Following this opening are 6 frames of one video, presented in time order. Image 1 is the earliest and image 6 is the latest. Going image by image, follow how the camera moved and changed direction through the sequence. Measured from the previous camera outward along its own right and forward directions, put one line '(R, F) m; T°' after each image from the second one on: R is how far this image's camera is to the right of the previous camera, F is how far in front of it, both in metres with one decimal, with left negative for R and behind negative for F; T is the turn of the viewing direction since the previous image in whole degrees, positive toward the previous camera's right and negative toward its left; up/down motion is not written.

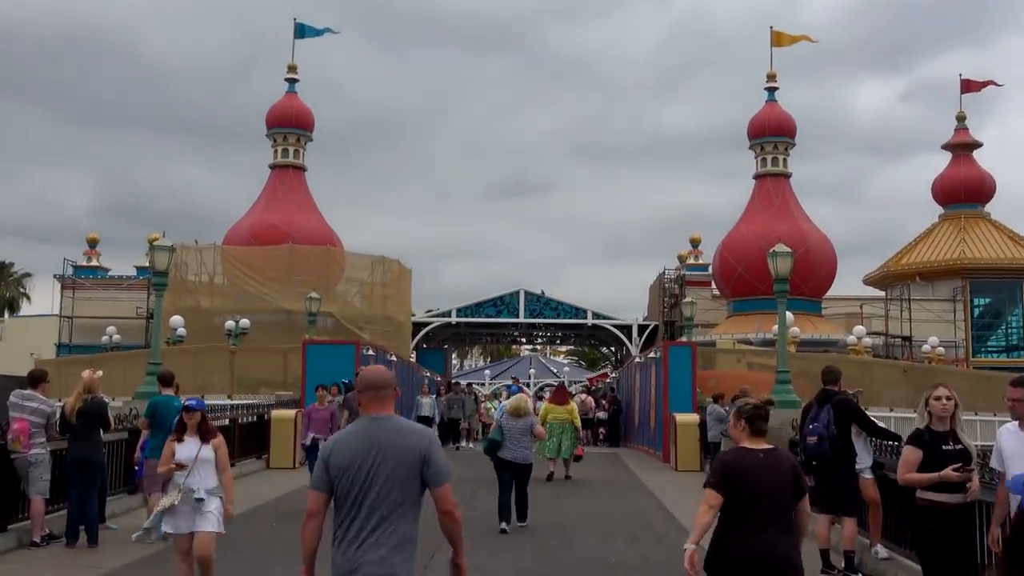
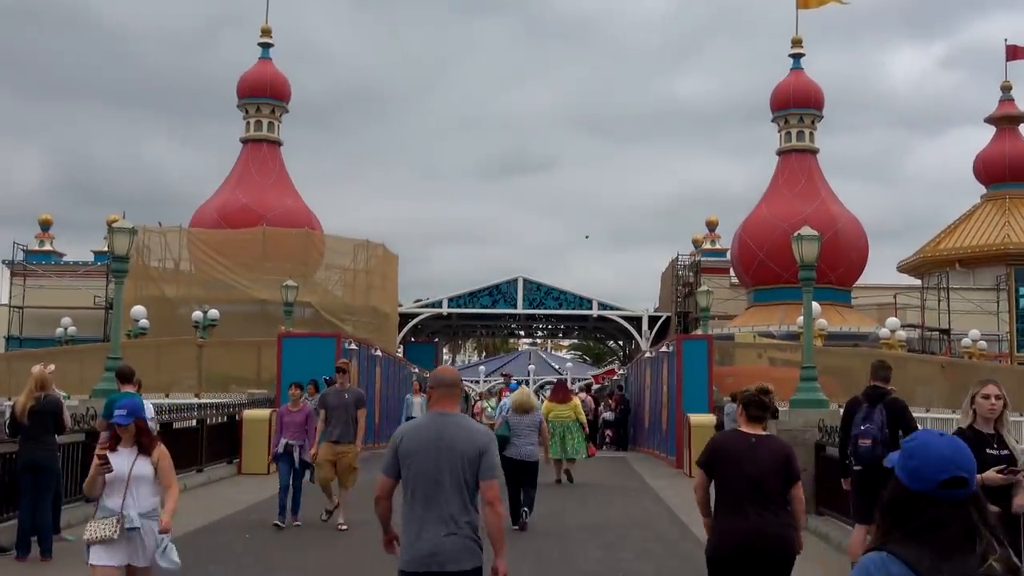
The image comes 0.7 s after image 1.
(+0.2, +2.4) m; 0°
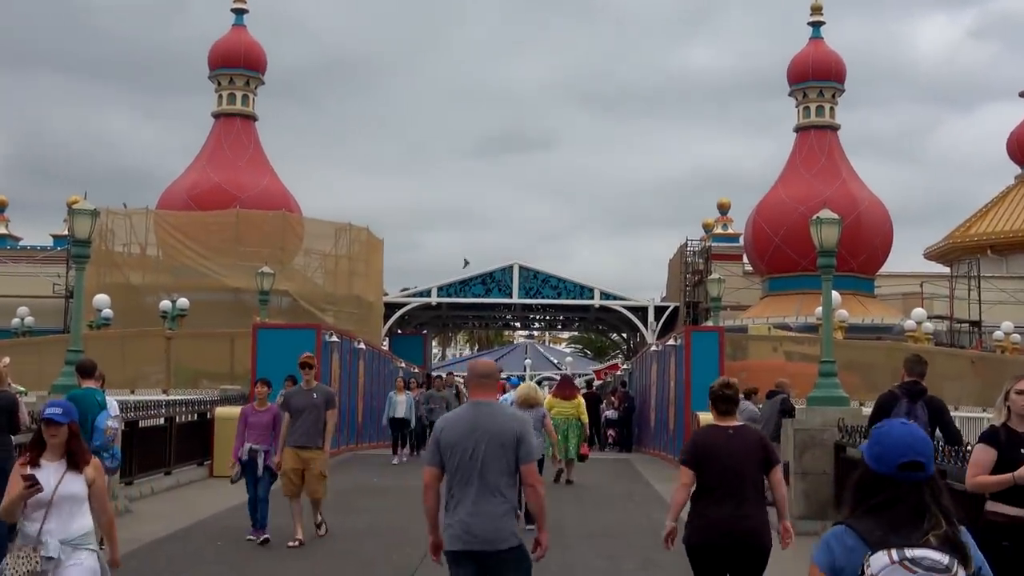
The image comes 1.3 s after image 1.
(+0.1, +1.8) m; 0°
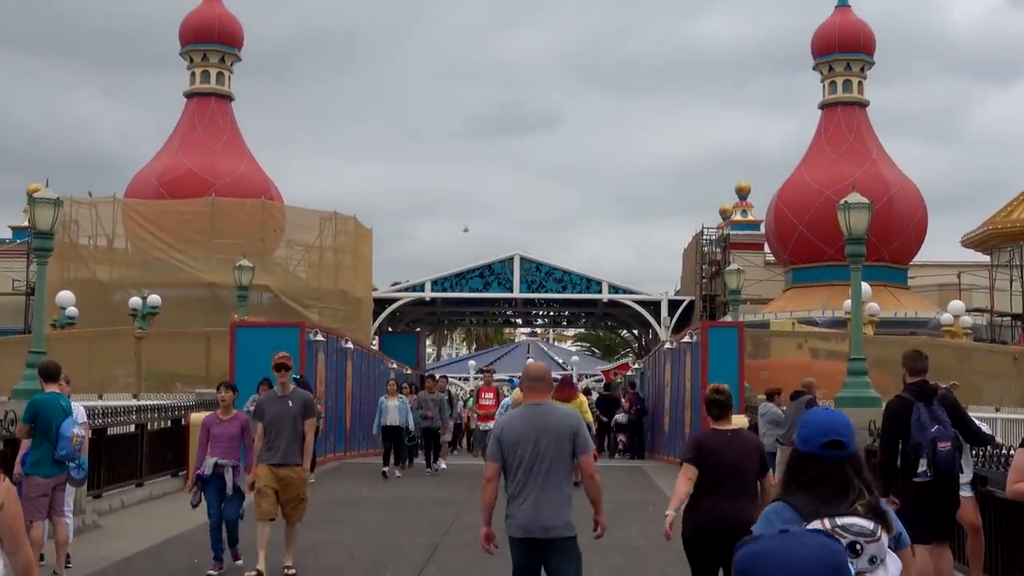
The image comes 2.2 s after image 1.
(+0.1, +1.7) m; 0°
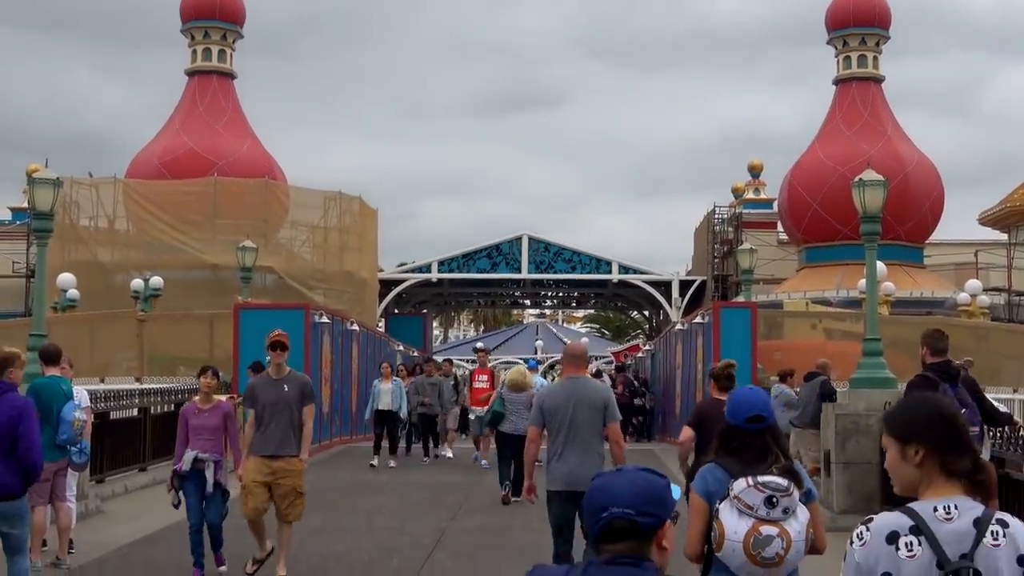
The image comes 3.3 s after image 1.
(0.0, +0.3) m; 0°
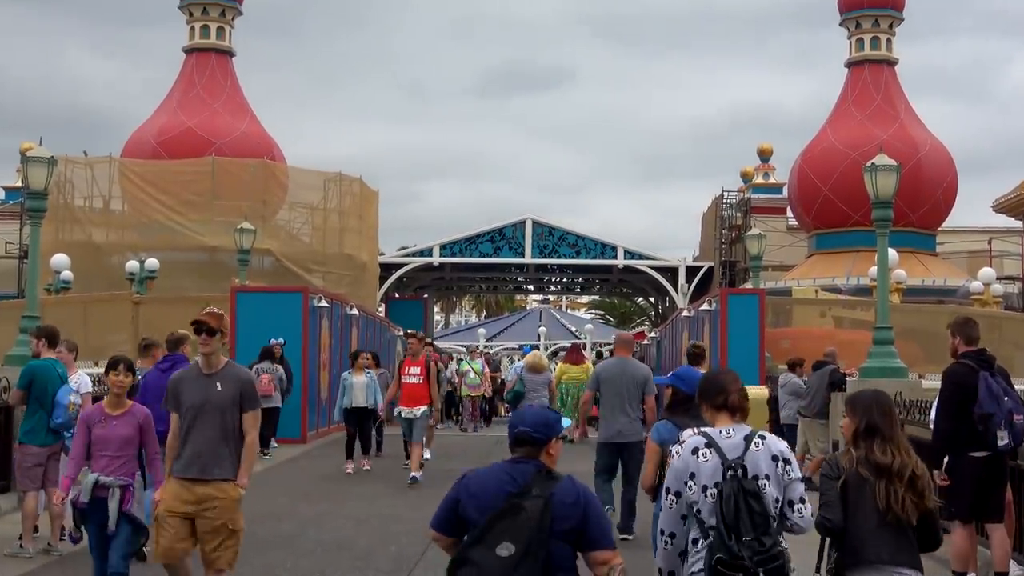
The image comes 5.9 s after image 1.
(0.0, +0.4) m; 0°
